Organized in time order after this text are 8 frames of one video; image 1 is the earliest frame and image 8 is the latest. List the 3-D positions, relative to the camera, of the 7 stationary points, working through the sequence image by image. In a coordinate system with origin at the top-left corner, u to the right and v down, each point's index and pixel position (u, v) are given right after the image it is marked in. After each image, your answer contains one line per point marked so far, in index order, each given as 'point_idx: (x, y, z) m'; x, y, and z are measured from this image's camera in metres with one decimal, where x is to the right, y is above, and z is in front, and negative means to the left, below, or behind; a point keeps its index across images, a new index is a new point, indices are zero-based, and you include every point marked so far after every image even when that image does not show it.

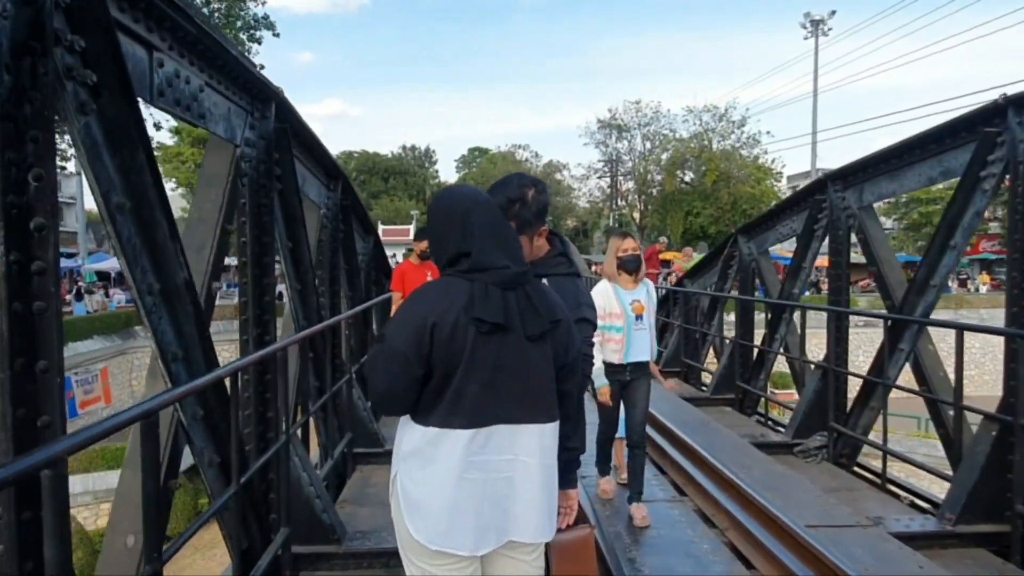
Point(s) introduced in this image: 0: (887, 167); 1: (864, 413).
0: (+2.9, +0.9, +5.6) m
1: (+2.8, -1.0, +5.9) m
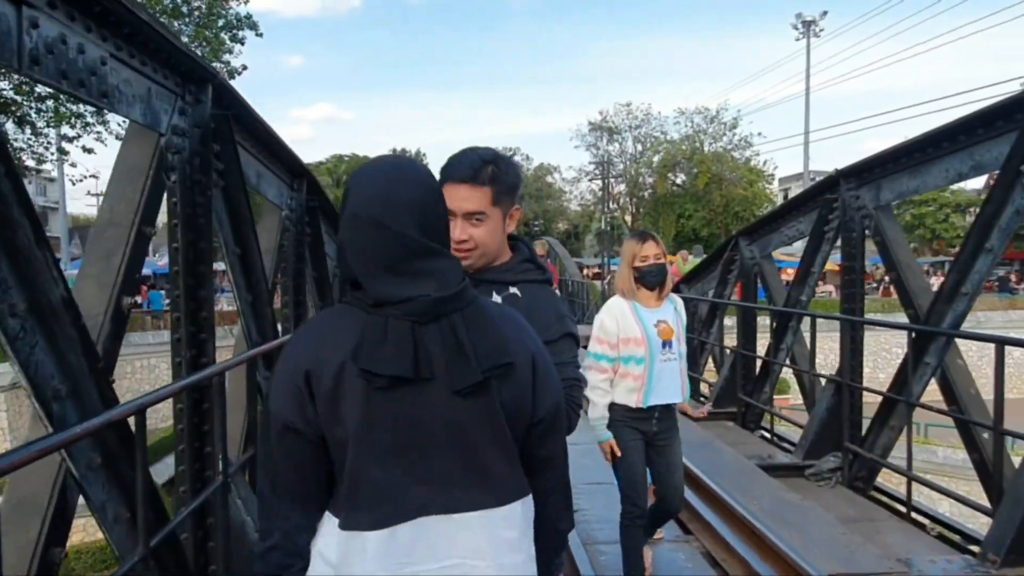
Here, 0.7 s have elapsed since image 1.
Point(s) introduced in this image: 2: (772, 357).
0: (+2.7, +0.9, +5.1) m
1: (+2.7, -1.1, +5.3) m
2: (+2.4, -0.6, +6.8) m
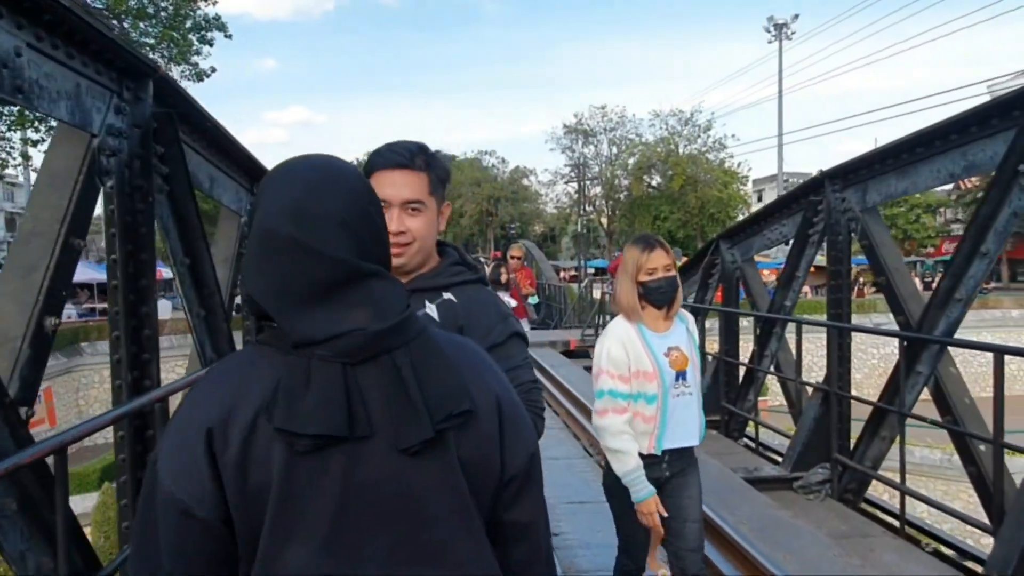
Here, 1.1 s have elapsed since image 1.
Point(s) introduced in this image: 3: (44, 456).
0: (+2.6, +0.8, +4.9) m
1: (+2.5, -1.1, +5.1) m
2: (+2.2, -0.7, +6.6) m
3: (-1.3, -0.5, +2.1) m
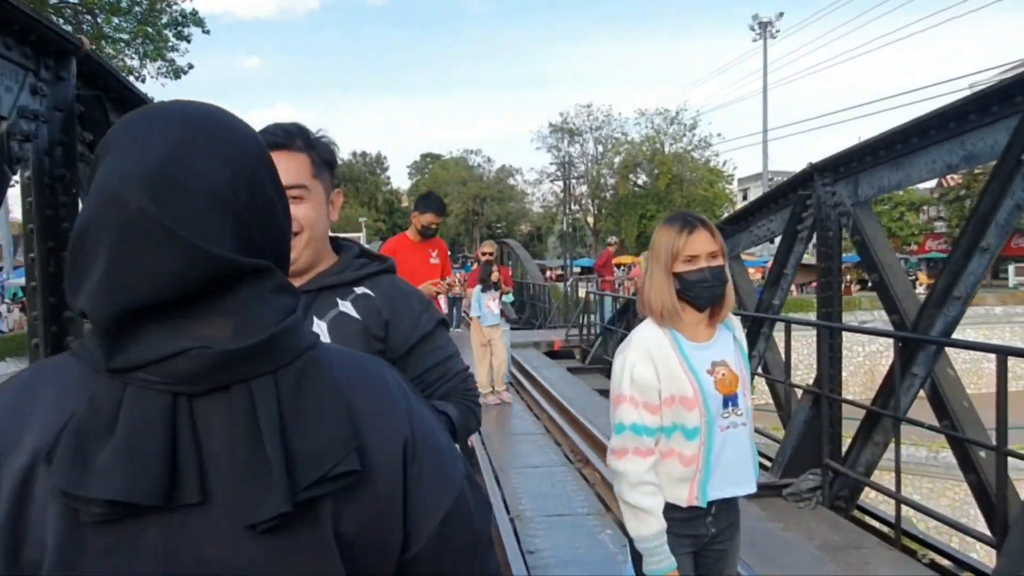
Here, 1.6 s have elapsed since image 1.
0: (+2.4, +0.9, +4.6) m
1: (+2.4, -1.1, +4.9) m
2: (+2.0, -0.7, +6.4) m
3: (-1.5, -0.5, +1.8) m
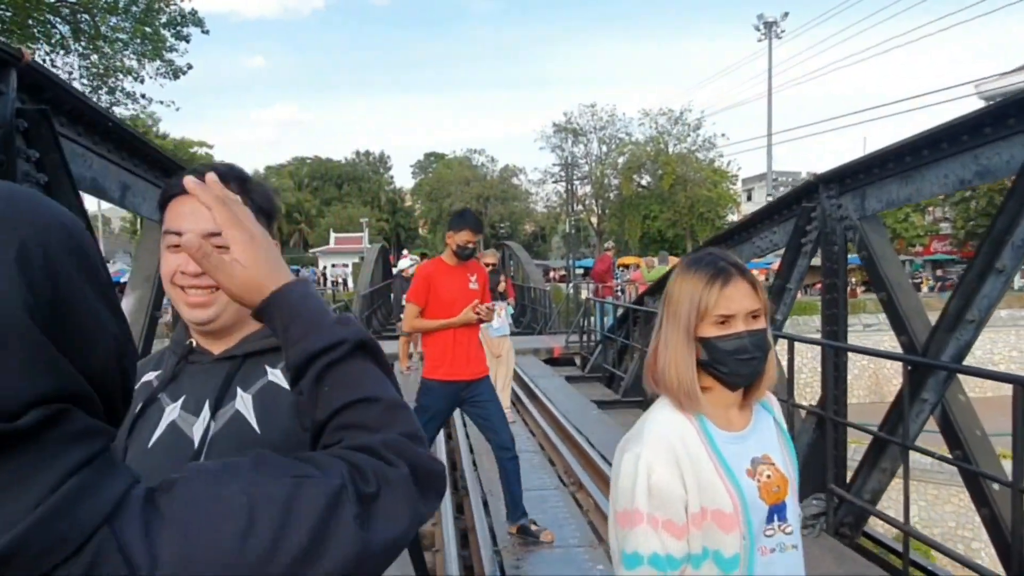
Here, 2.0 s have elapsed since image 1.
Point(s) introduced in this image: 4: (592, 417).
0: (+2.3, +0.7, +4.4) m
1: (+2.3, -1.2, +4.7) m
2: (+1.9, -0.8, +6.1) m
3: (-1.5, -0.6, +1.6) m
4: (+0.8, -1.3, +7.6) m
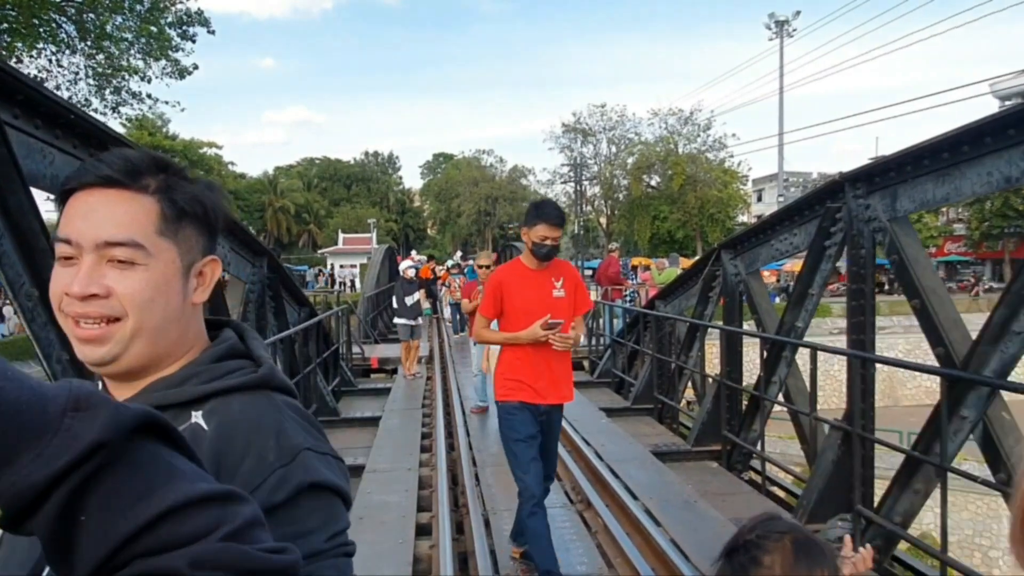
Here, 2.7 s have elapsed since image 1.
0: (+2.3, +0.7, +4.1) m
1: (+2.3, -1.2, +4.3) m
2: (+2.0, -0.8, +5.8) m
3: (-1.6, -0.6, +1.3) m
4: (+0.9, -1.4, +7.3) m
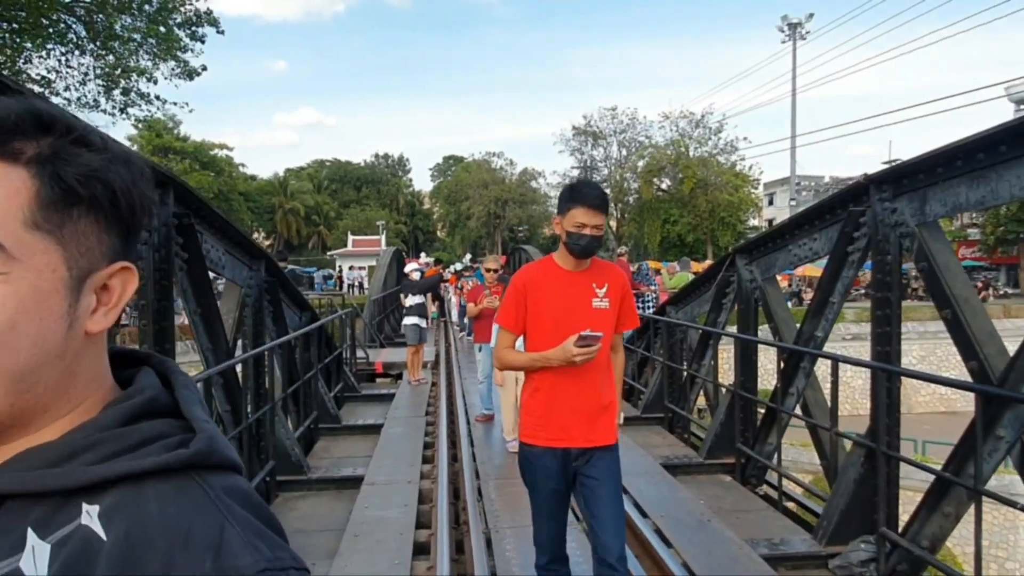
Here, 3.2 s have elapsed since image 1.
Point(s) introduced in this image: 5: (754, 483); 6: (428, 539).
0: (+2.4, +0.6, +3.8) m
1: (+2.3, -1.3, +4.1) m
2: (+2.0, -0.9, +5.5) m
3: (-1.6, -0.6, +1.1) m
4: (+0.9, -1.4, +7.0) m
5: (+2.0, -1.6, +6.2) m
6: (-0.5, -1.6, +4.8) m
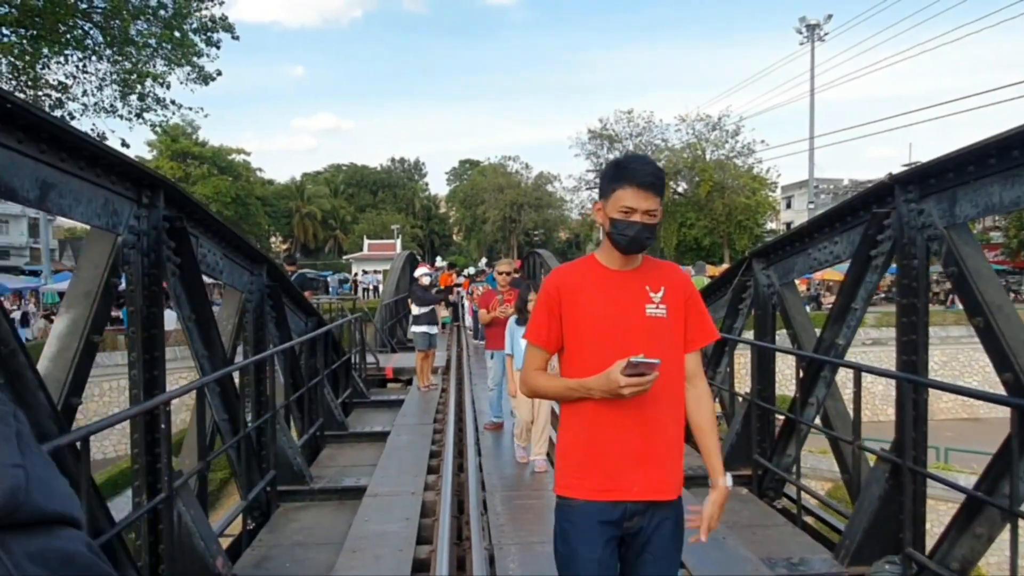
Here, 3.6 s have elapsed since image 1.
0: (+2.4, +0.6, +3.6) m
1: (+2.3, -1.3, +3.8) m
2: (+2.1, -0.9, +5.3) m
3: (-1.6, -0.7, +0.9) m
4: (+1.0, -1.5, +6.8) m
5: (+2.1, -1.7, +5.9) m
6: (-0.5, -1.7, +4.6) m
